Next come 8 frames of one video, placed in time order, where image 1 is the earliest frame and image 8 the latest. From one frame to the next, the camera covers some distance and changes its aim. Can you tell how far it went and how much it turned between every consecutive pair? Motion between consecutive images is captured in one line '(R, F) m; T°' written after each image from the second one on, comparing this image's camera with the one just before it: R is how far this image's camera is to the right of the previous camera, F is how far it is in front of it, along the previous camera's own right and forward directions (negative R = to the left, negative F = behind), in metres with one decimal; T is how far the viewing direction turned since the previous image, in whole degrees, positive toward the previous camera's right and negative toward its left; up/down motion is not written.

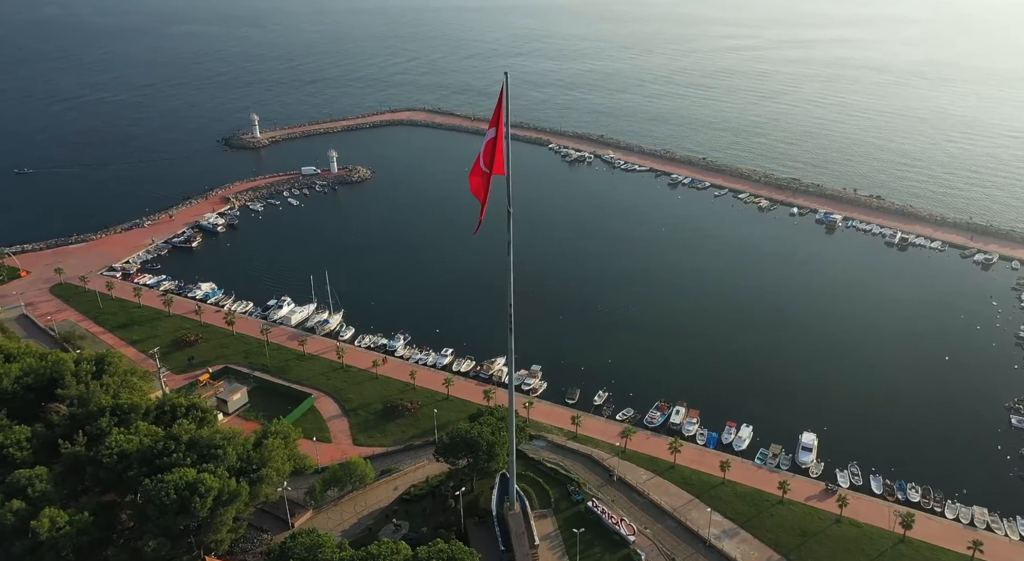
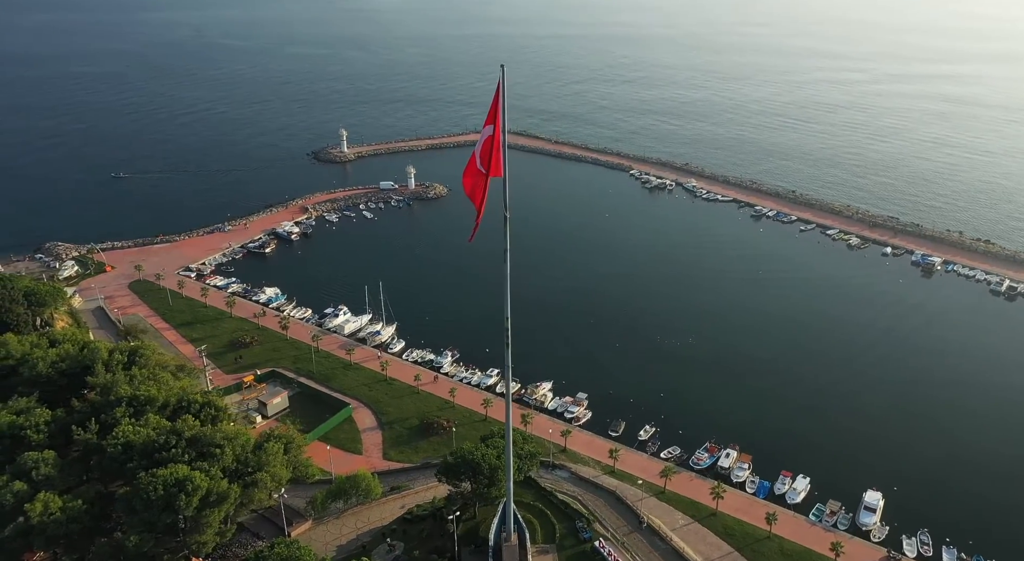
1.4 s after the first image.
(+3.5, +2.3) m; -7°
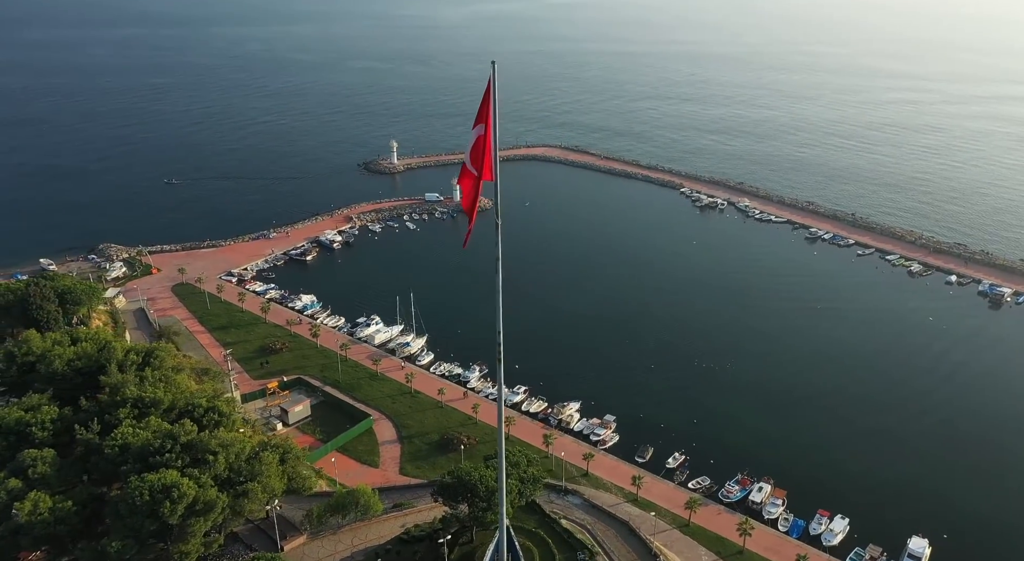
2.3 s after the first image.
(+2.2, +1.8) m; -4°
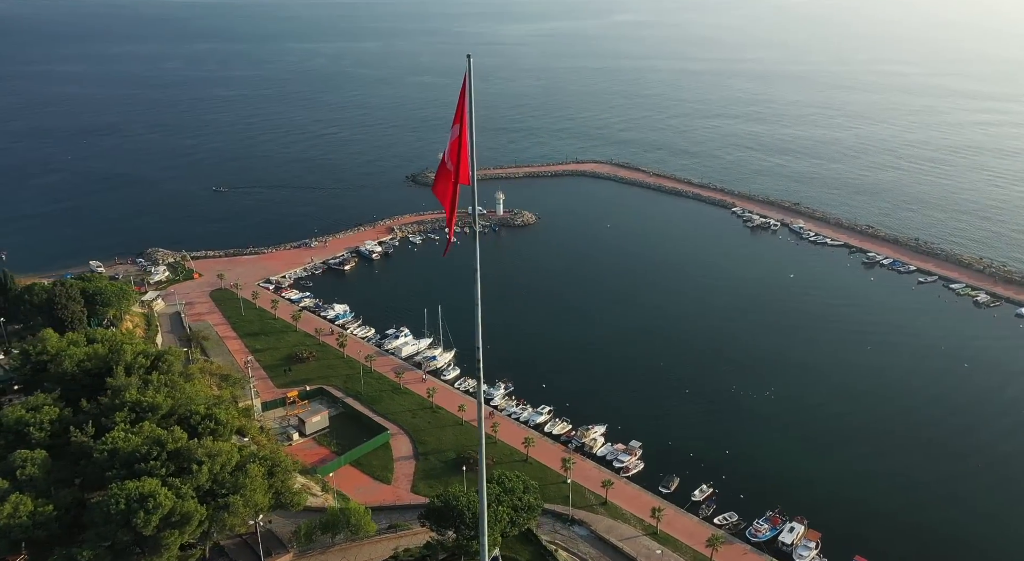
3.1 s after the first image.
(+2.4, +2.0) m; -4°
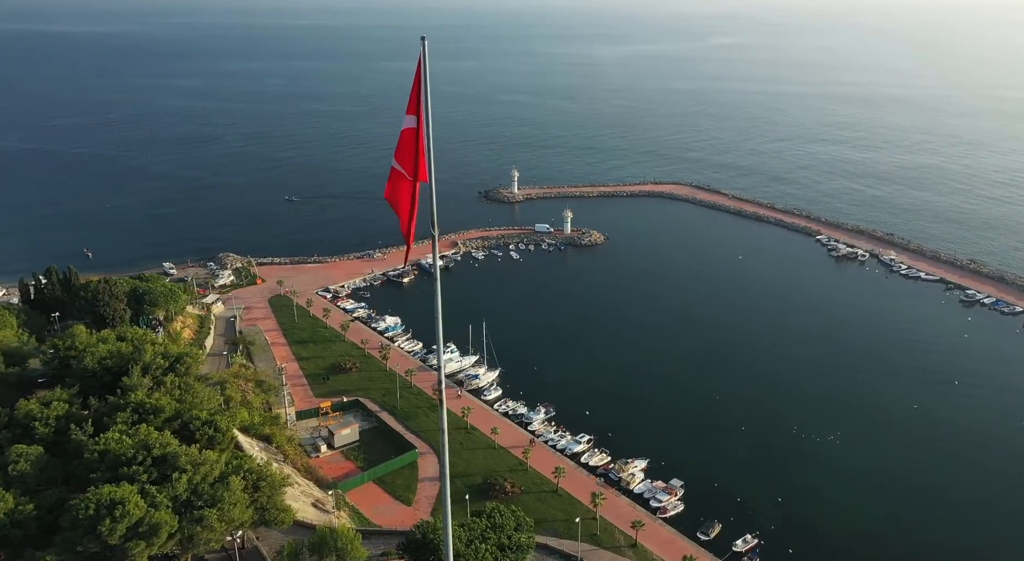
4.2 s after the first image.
(+3.4, +2.9) m; -7°
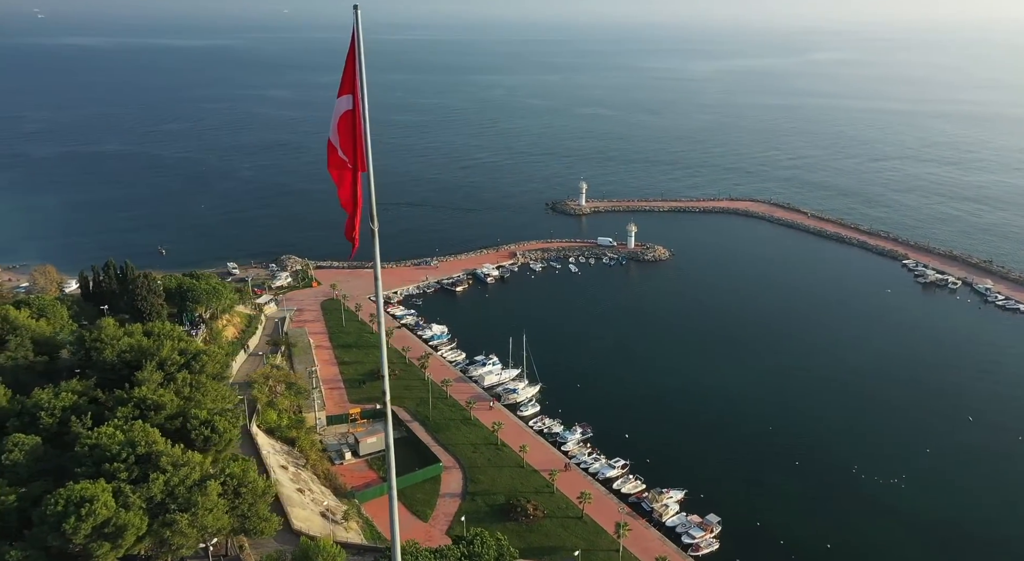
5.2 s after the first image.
(+3.3, +2.6) m; -6°
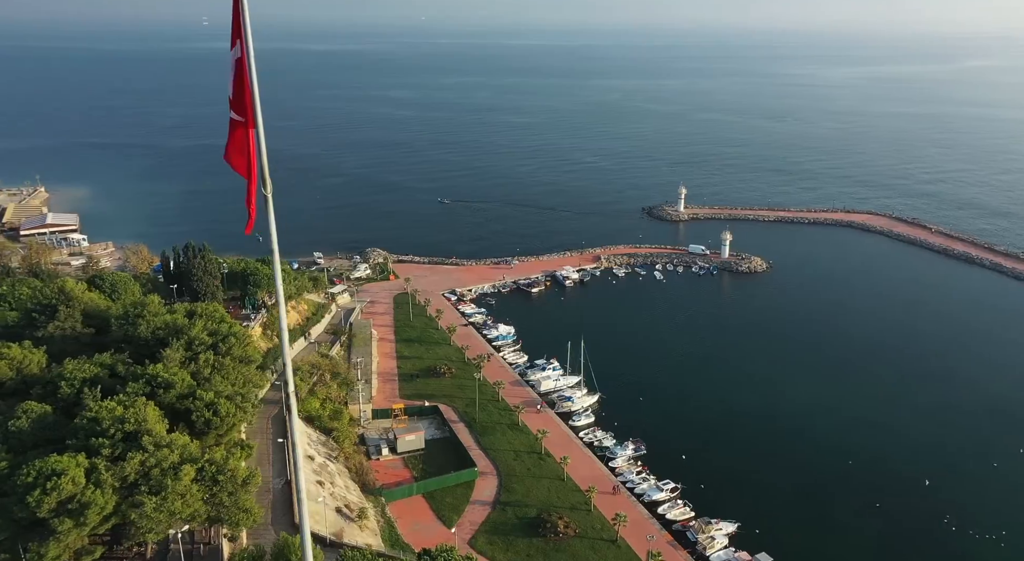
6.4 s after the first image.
(+4.3, +3.3) m; -9°
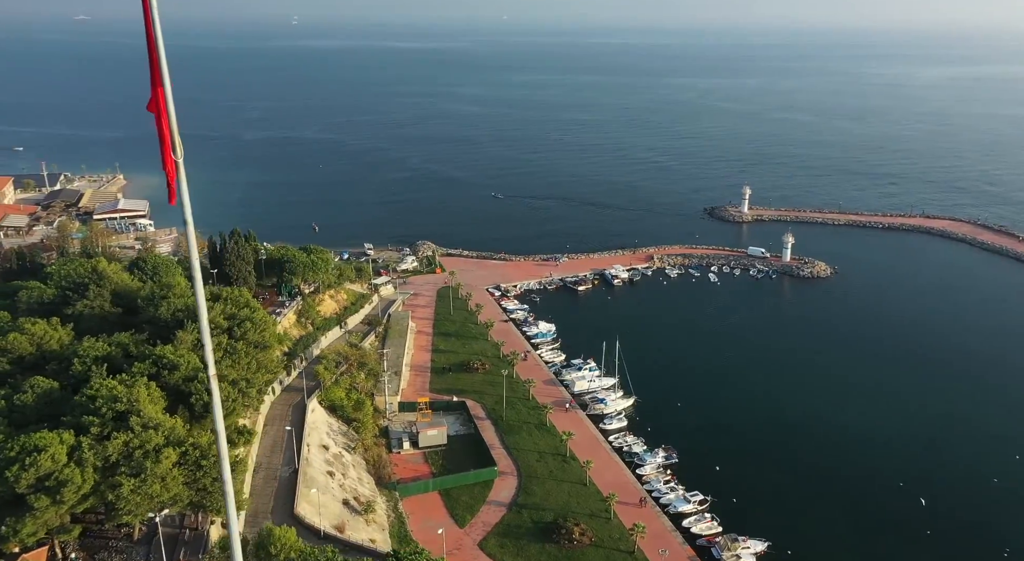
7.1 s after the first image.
(+2.8, +1.9) m; -5°
